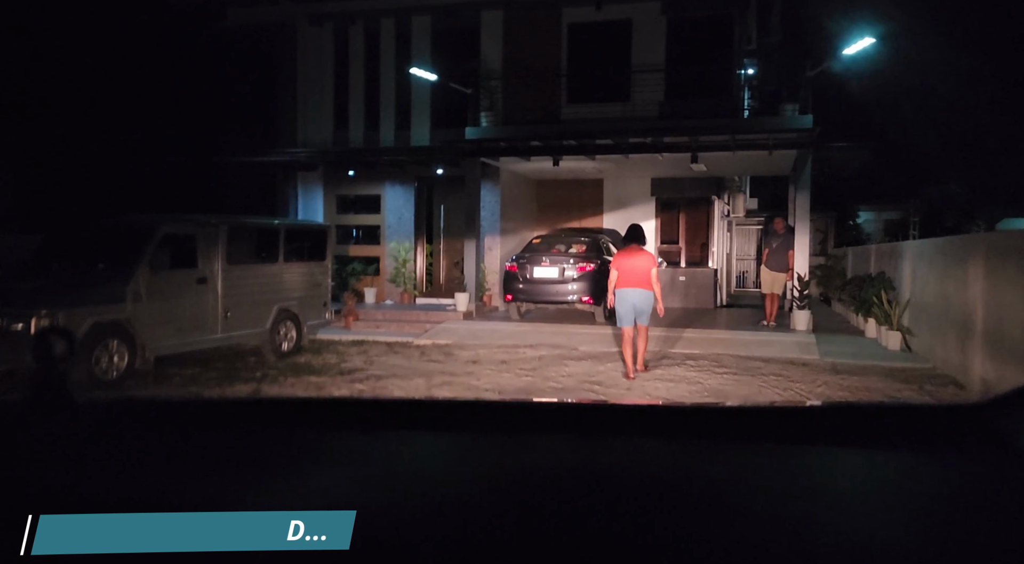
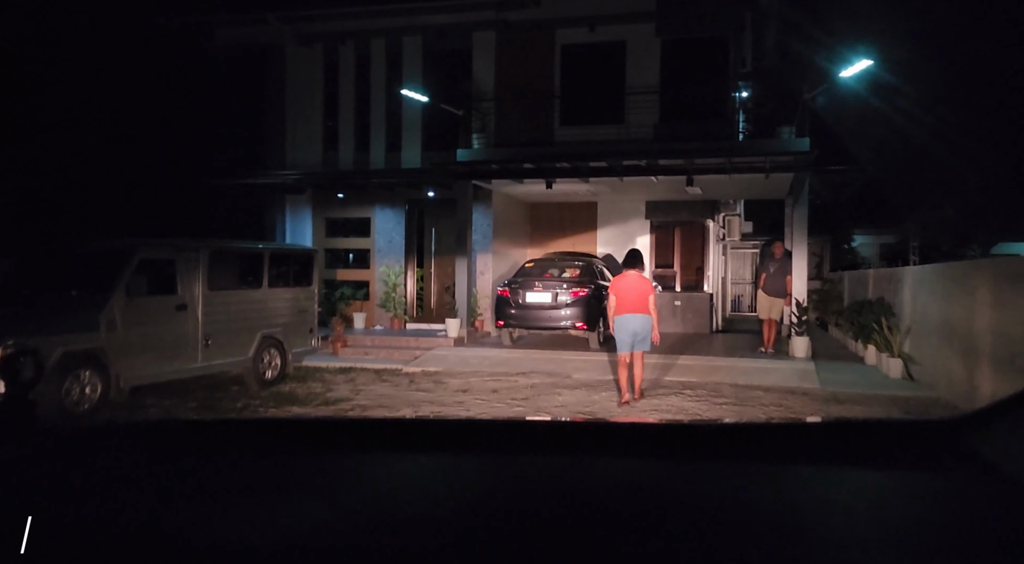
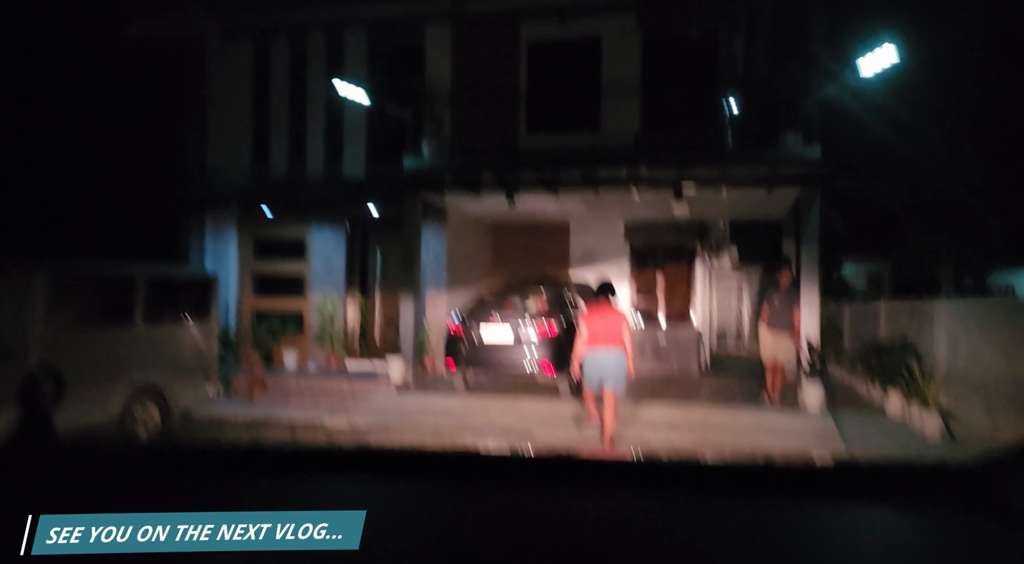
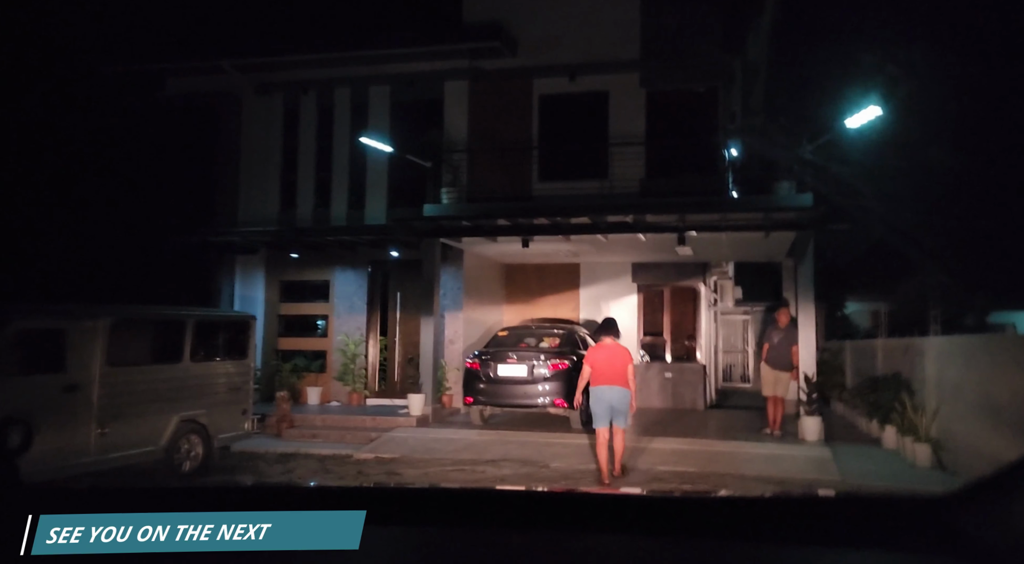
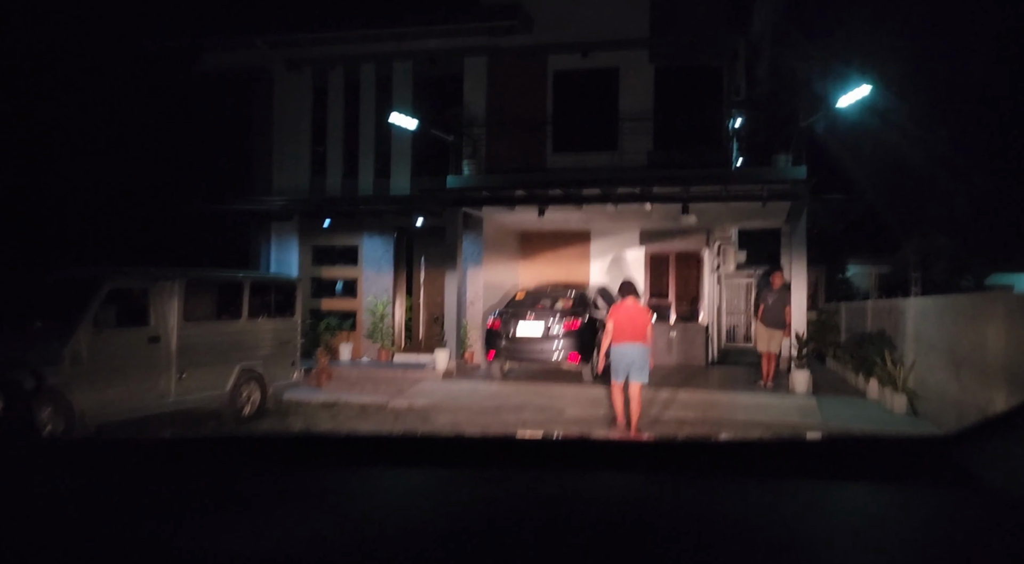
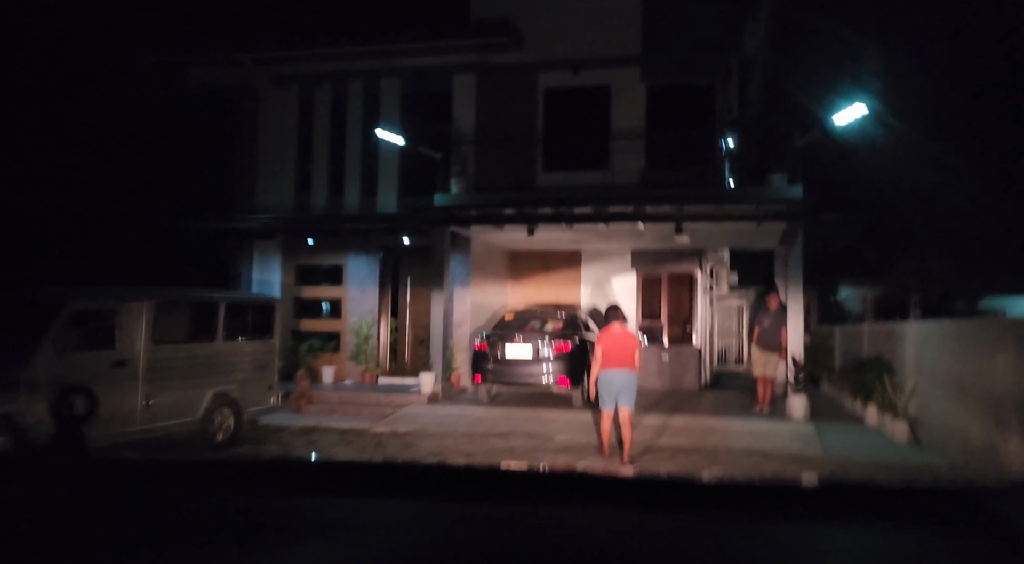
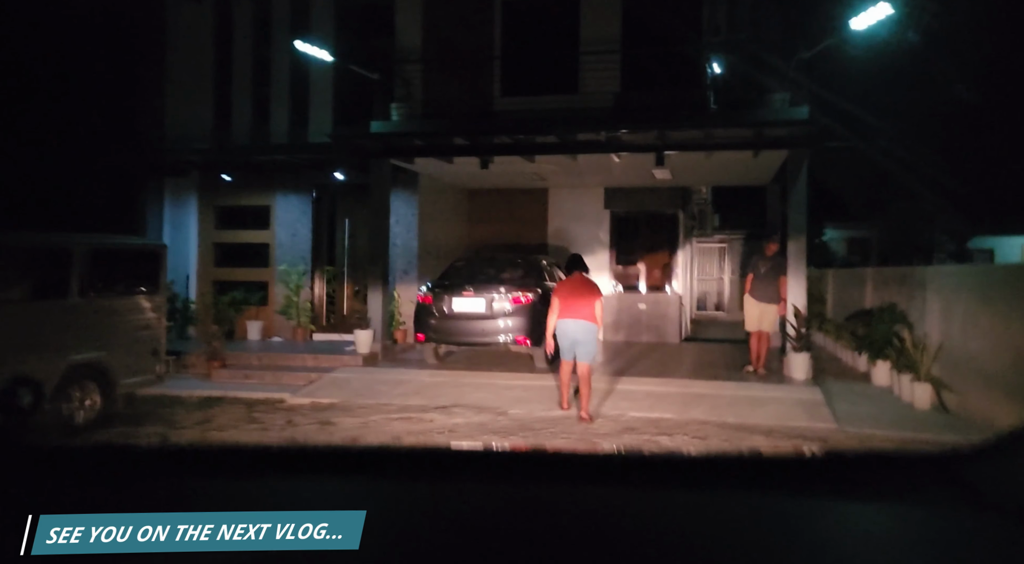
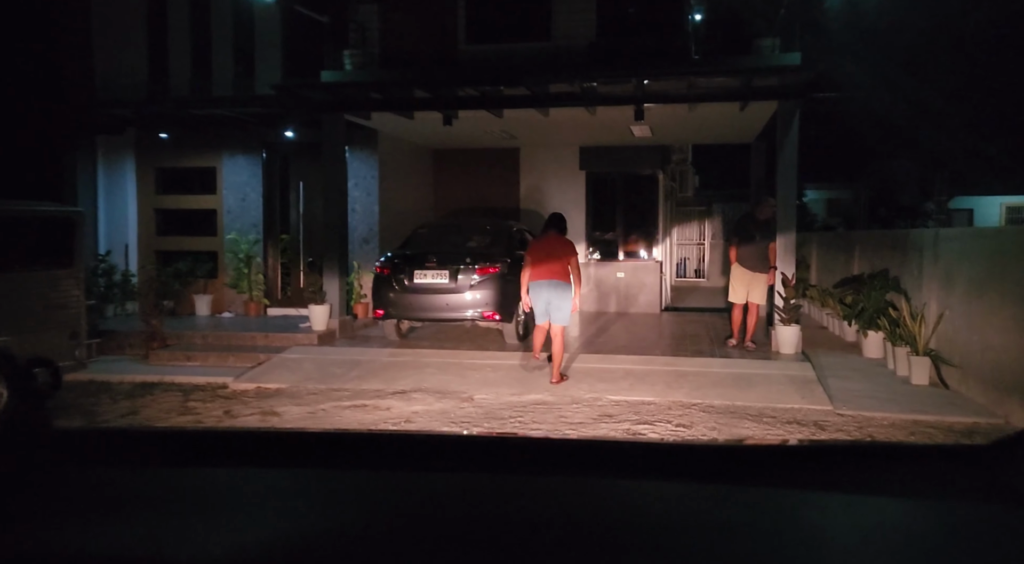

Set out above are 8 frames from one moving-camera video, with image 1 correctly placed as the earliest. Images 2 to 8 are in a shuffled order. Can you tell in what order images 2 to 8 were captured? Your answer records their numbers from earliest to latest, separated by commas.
2, 5, 6, 4, 3, 7, 8
